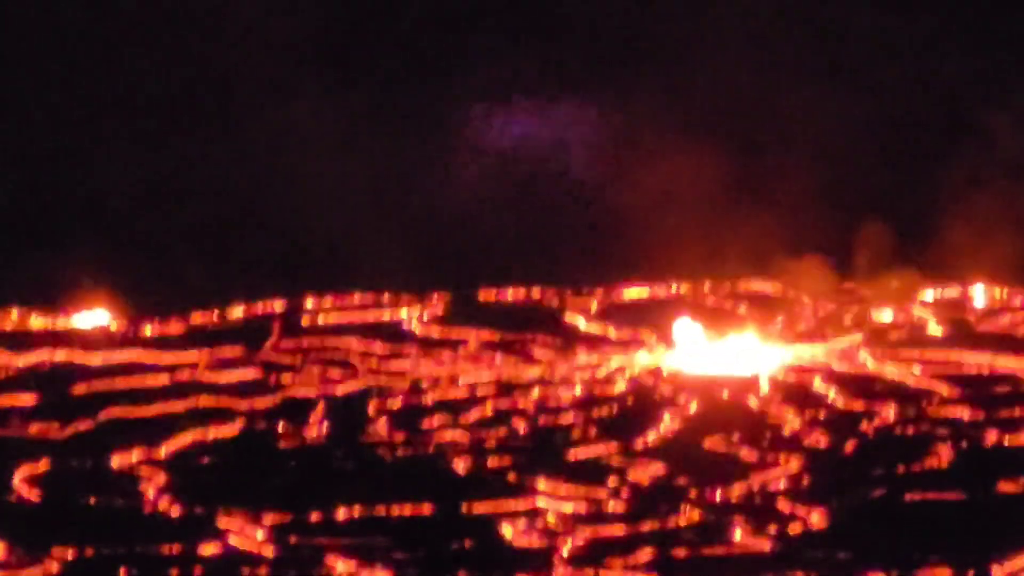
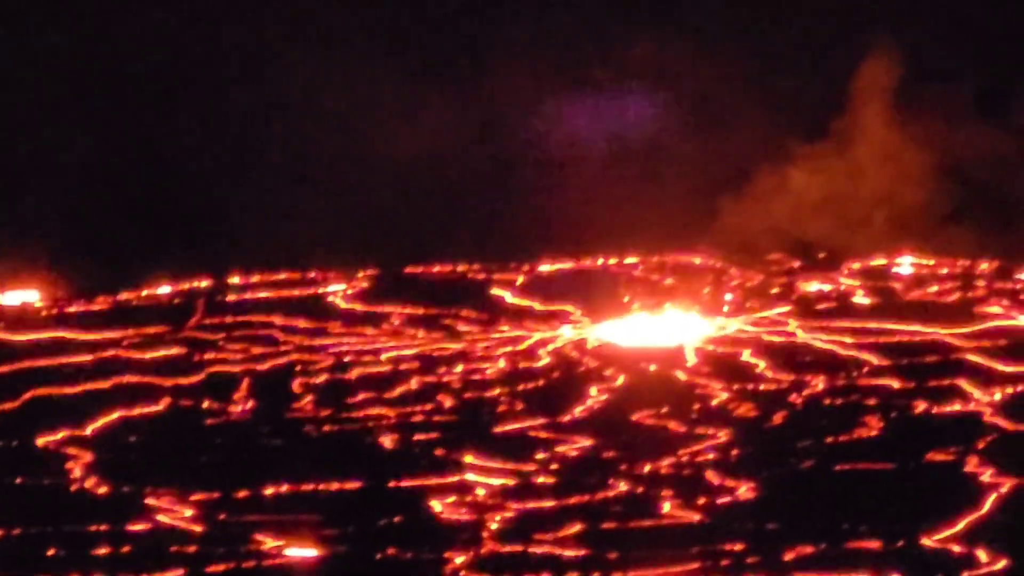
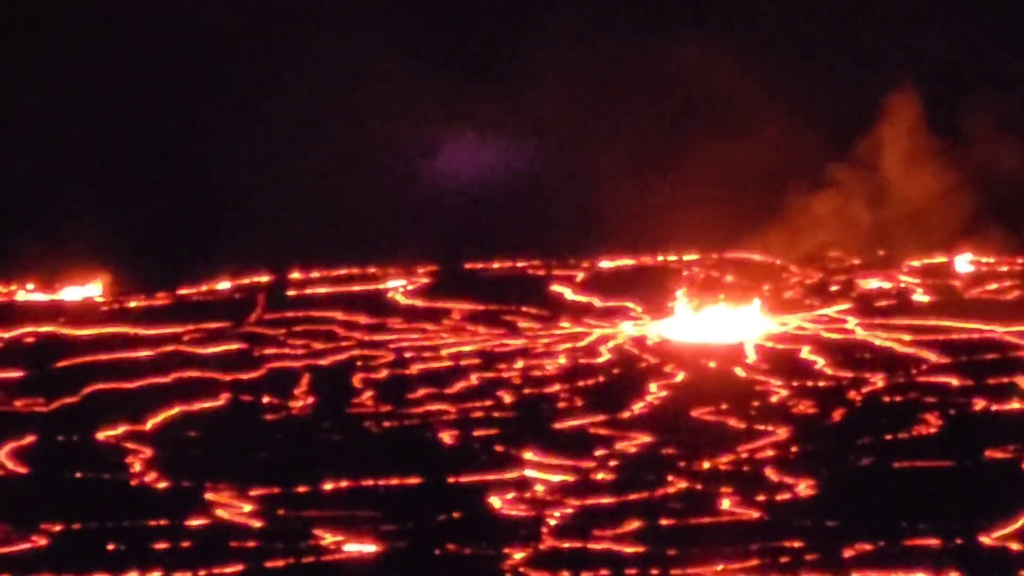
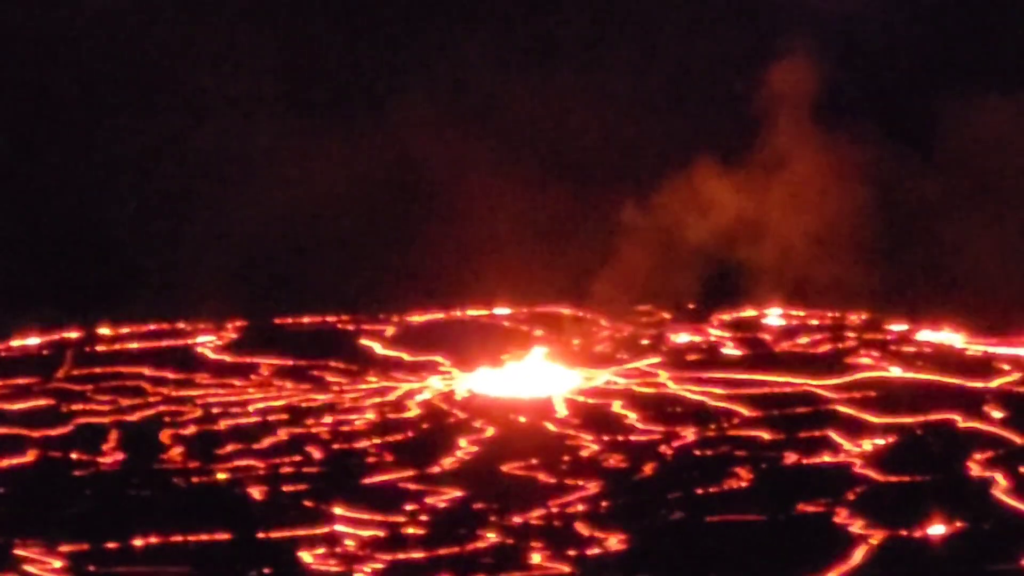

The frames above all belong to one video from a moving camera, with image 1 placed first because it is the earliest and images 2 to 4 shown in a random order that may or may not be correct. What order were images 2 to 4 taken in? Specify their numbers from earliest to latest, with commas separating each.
3, 2, 4
